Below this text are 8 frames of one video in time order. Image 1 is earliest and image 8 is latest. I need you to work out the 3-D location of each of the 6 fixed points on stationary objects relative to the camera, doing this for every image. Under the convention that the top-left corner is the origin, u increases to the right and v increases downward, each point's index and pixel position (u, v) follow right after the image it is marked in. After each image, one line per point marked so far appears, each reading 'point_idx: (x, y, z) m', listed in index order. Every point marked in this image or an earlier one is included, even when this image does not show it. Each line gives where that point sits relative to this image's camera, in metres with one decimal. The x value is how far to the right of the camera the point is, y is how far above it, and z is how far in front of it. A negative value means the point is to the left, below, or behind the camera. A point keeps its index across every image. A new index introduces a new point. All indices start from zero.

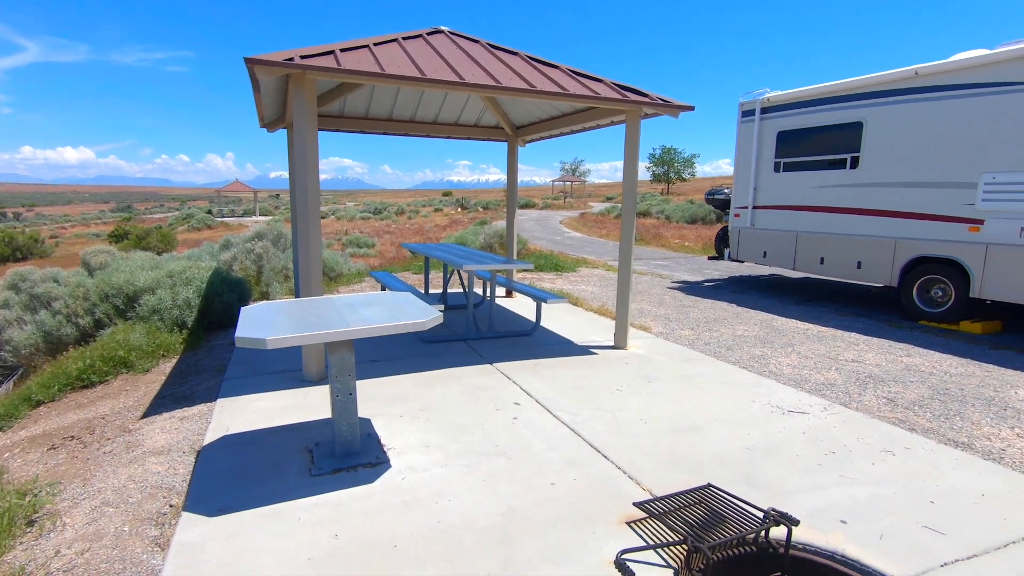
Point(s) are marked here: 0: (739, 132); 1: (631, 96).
0: (+4.4, +3.0, +10.4) m
1: (+1.3, +2.1, +6.0) m
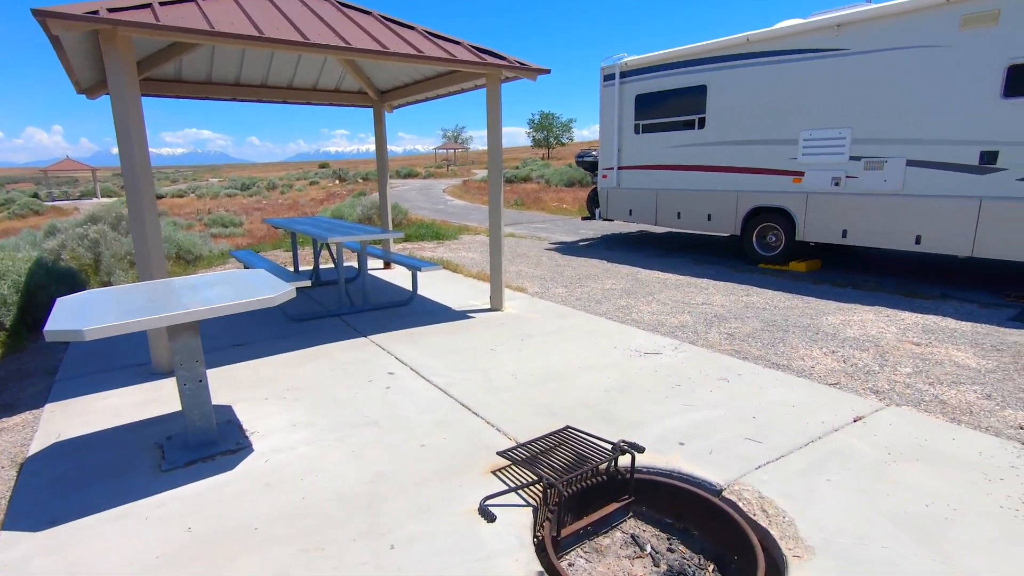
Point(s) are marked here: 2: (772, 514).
0: (+1.8, +3.8, +10.8) m
1: (-0.3, +2.5, +6.0) m
2: (+1.3, -1.1, +2.6) m
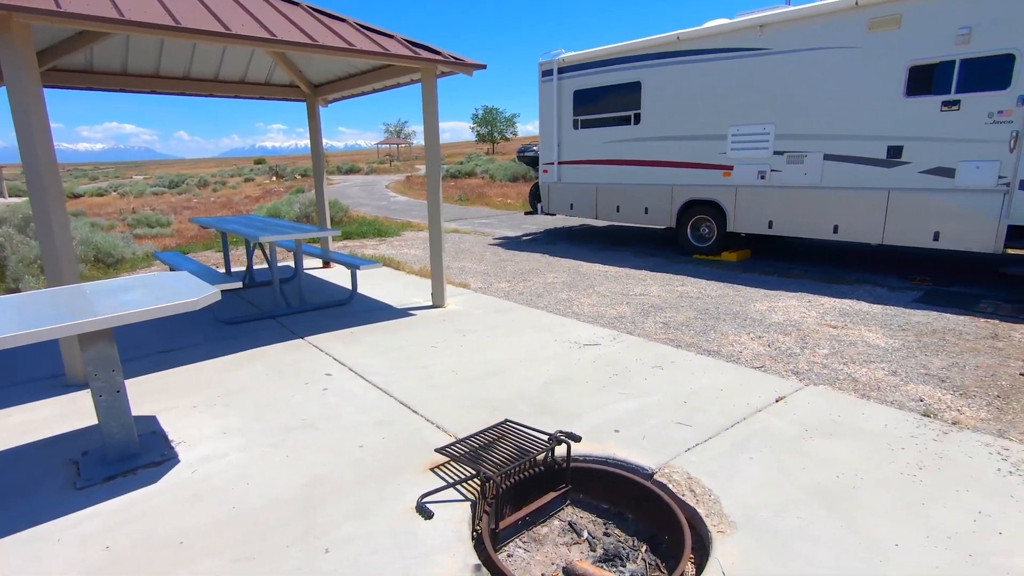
0: (+0.6, +4.0, +10.9) m
1: (-1.0, +2.6, +5.9) m
2: (+1.0, -1.0, +2.7) m
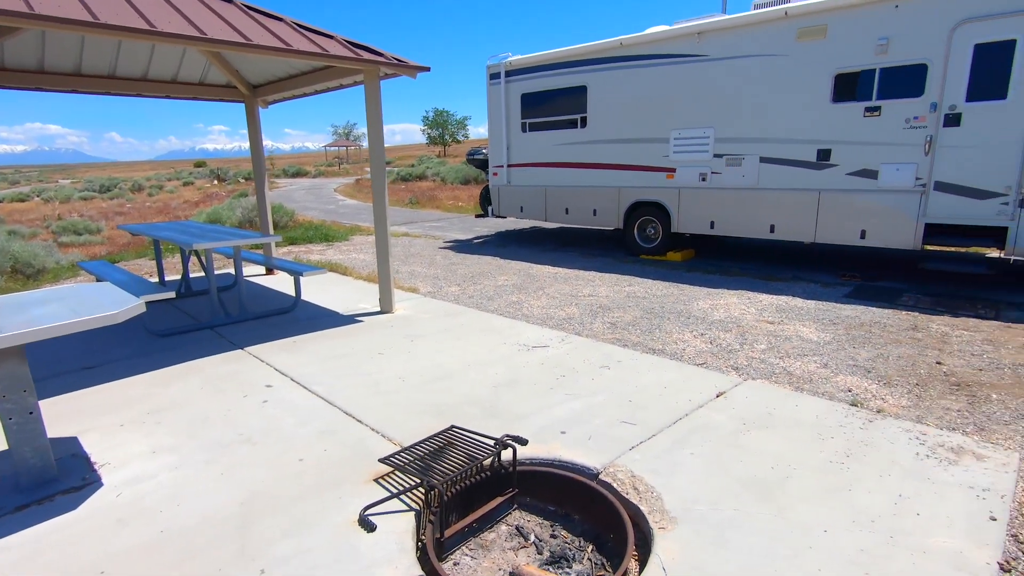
0: (-0.5, +3.9, +10.9) m
1: (-1.6, +2.5, +5.8) m
2: (+0.7, -1.1, +2.8) m
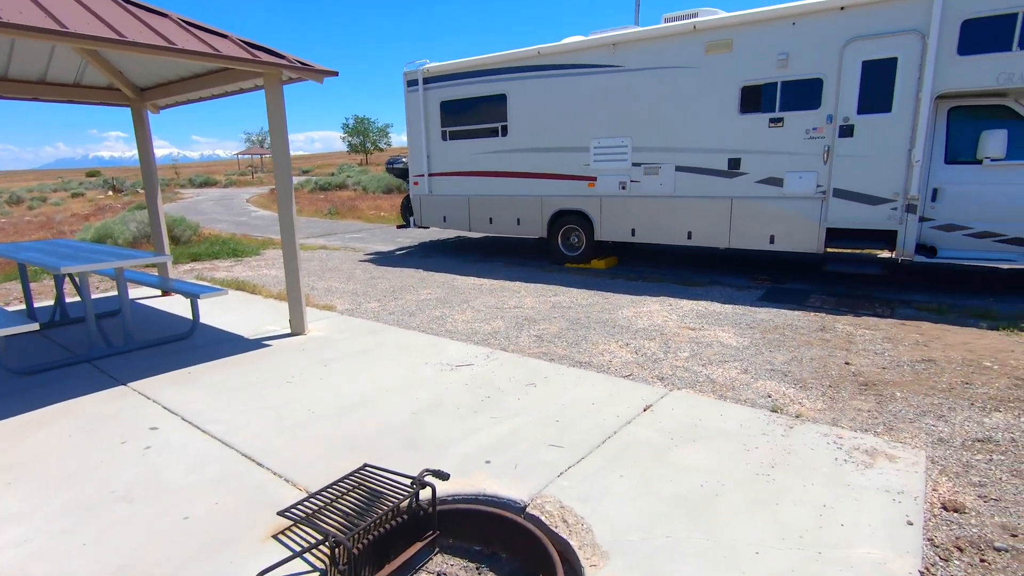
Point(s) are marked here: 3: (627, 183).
0: (-2.1, +3.6, +10.6) m
1: (-2.5, +2.3, +5.4) m
2: (+0.3, -1.1, +2.6) m
3: (+1.8, +1.7, +8.5) m
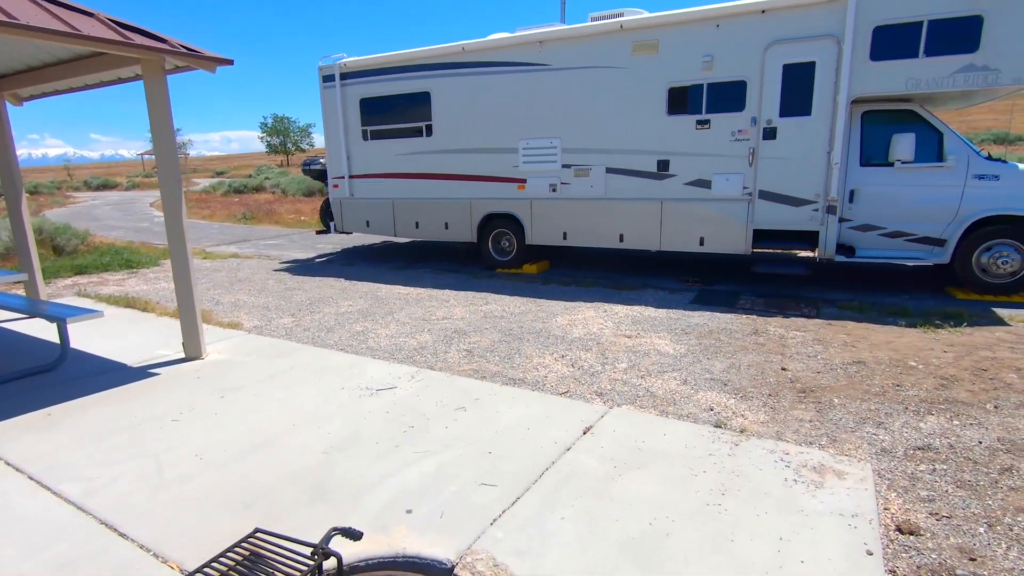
0: (-3.5, +3.5, +9.9) m
1: (-3.2, +2.1, +4.6) m
2: (0.0, -1.2, +2.2) m
3: (+0.7, +1.6, +8.3) m
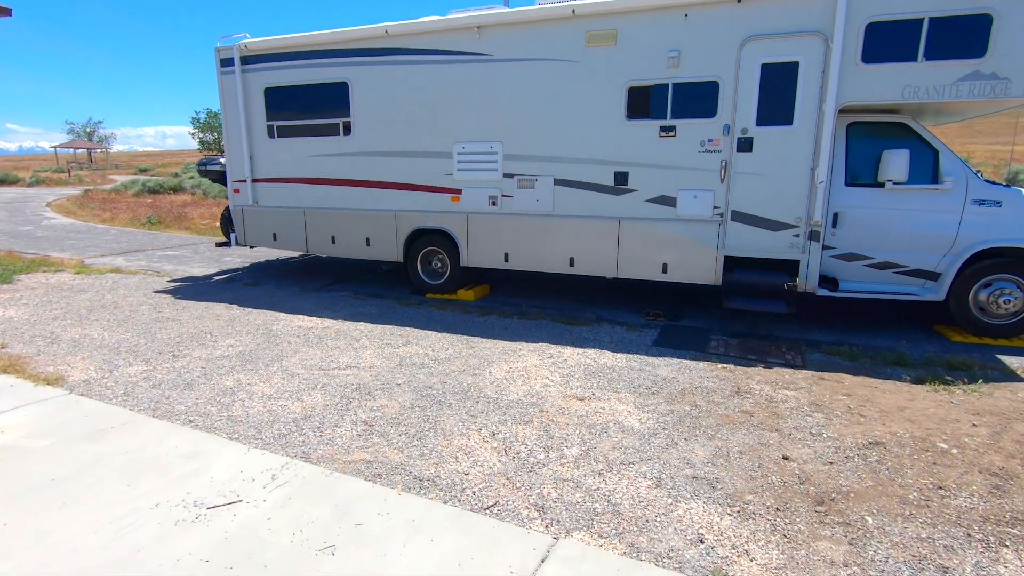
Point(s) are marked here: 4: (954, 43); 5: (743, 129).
0: (-4.4, +3.1, +8.2) m
1: (-3.7, +1.8, +3.0) m
2: (-0.4, -1.6, +0.9) m
3: (-0.2, +1.2, +7.0) m
4: (+4.2, +2.3, +5.1) m
5: (+2.5, +1.7, +5.8) m
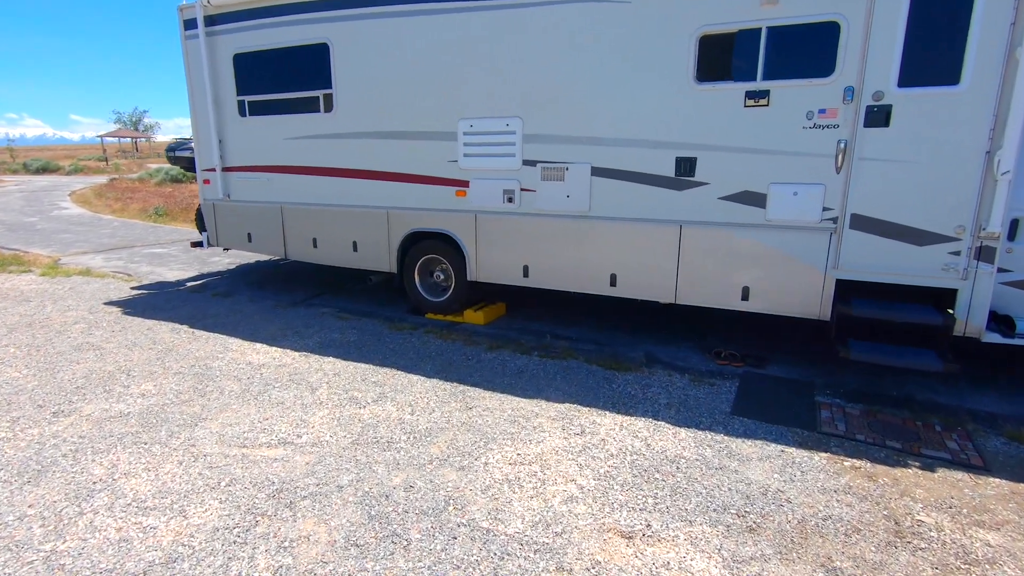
0: (-4.1, +2.9, +6.7) m
1: (-3.7, +1.5, +1.5) m
2: (-0.6, -1.9, -0.8) m
3: (0.0, +0.9, +5.3) m
4: (+4.3, +2.0, +3.1) m
5: (+2.6, +1.4, +3.9) m
